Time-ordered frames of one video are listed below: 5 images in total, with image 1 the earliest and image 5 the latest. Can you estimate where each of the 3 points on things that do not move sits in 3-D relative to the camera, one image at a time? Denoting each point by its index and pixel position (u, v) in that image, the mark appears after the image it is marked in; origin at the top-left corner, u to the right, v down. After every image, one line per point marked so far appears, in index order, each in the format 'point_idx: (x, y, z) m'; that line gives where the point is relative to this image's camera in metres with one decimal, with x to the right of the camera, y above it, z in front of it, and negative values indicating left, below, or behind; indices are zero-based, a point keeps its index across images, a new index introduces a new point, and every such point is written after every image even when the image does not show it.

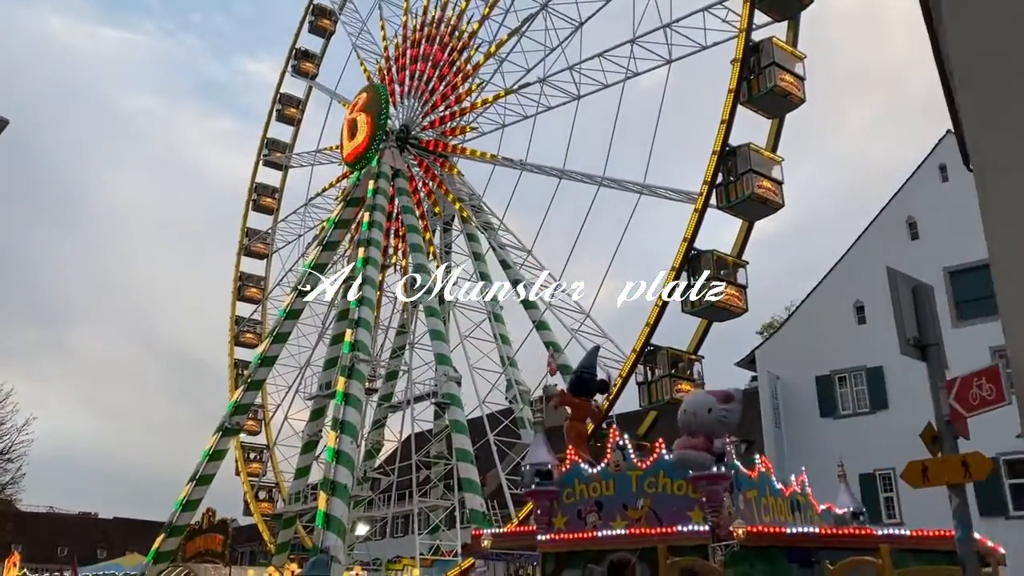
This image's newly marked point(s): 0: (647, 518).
0: (+1.8, -3.0, +11.3) m
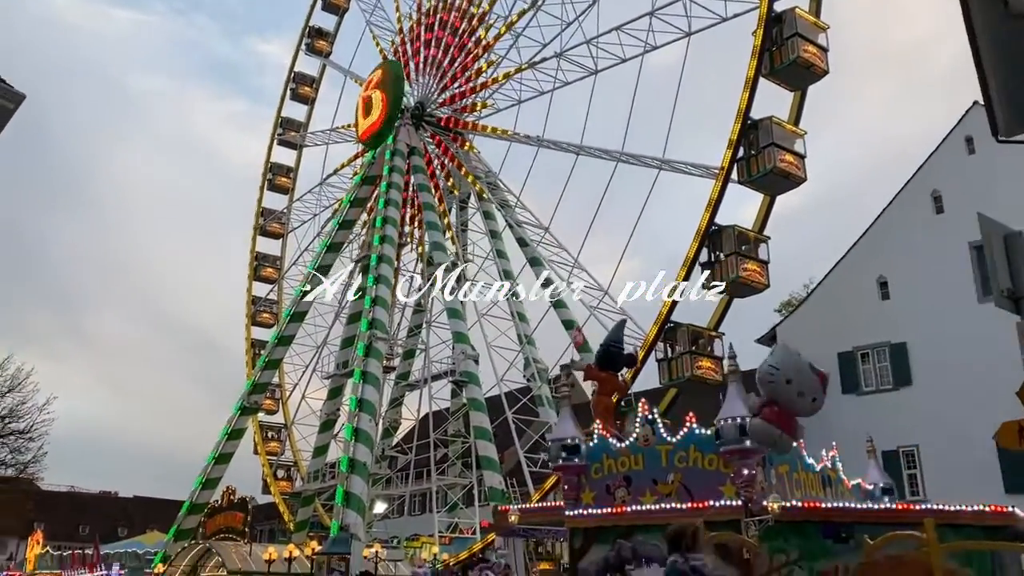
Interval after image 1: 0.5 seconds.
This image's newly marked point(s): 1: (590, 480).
0: (+2.1, -2.6, +11.1) m
1: (+1.1, -2.7, +12.0) m
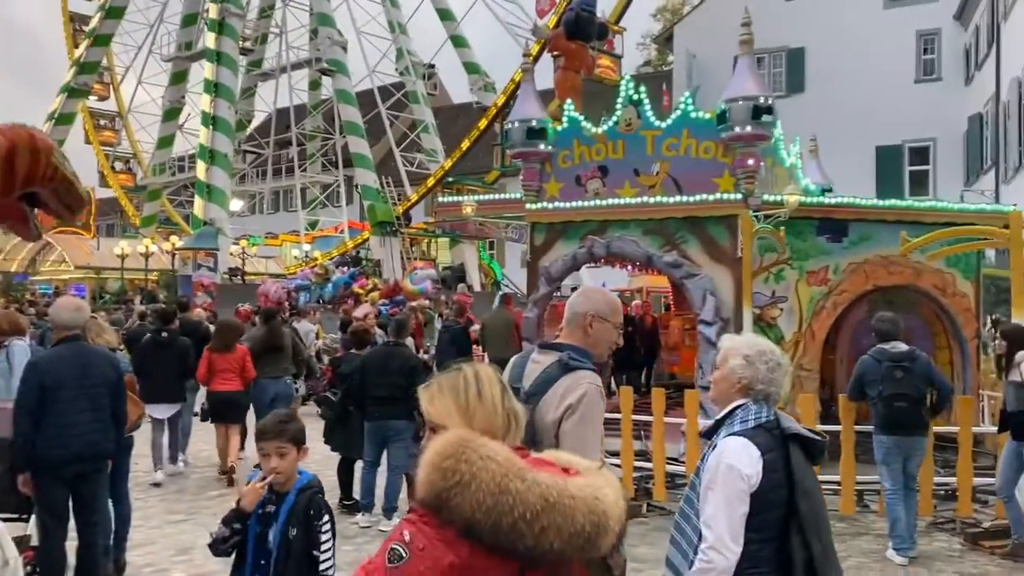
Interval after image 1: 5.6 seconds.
0: (+1.7, +1.1, +9.6) m
1: (+0.5, +1.4, +10.3) m
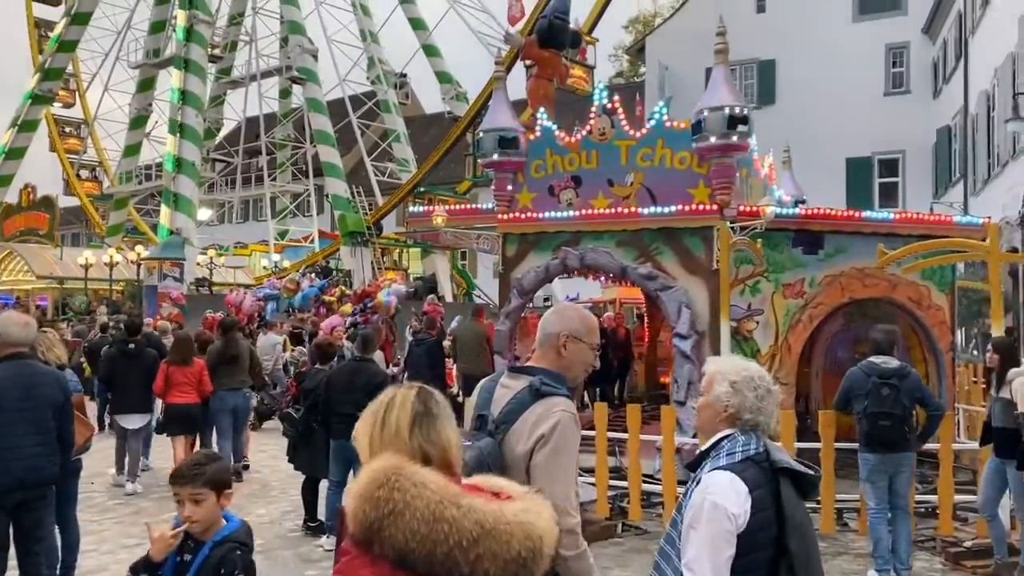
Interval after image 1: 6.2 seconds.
0: (+1.4, +1.0, +9.5) m
1: (+0.2, +1.3, +10.1) m
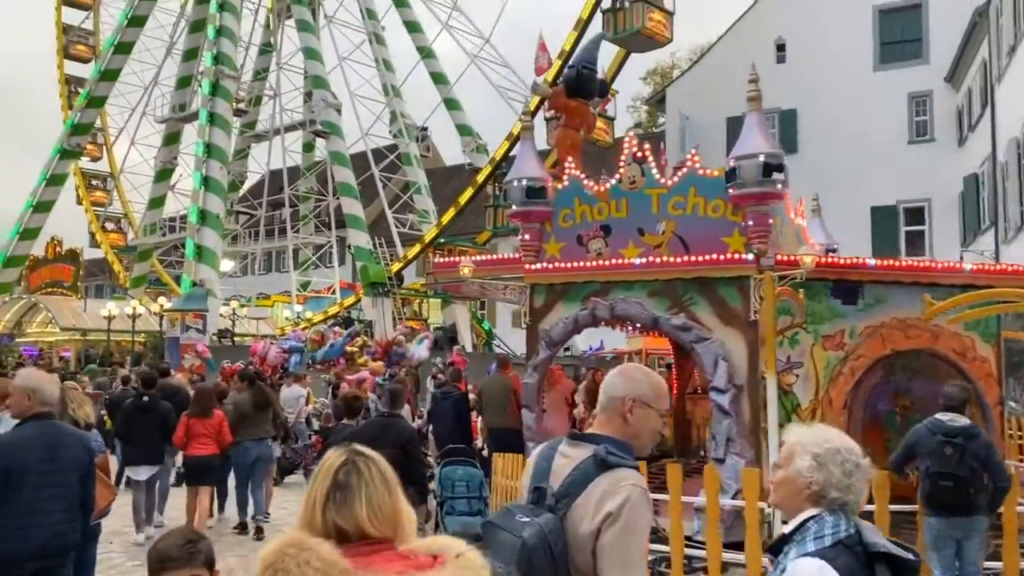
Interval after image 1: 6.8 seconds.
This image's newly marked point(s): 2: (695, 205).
0: (+1.7, +0.4, +9.3) m
1: (+0.5, +0.7, +10.0) m
2: (+2.0, +0.9, +9.2) m
